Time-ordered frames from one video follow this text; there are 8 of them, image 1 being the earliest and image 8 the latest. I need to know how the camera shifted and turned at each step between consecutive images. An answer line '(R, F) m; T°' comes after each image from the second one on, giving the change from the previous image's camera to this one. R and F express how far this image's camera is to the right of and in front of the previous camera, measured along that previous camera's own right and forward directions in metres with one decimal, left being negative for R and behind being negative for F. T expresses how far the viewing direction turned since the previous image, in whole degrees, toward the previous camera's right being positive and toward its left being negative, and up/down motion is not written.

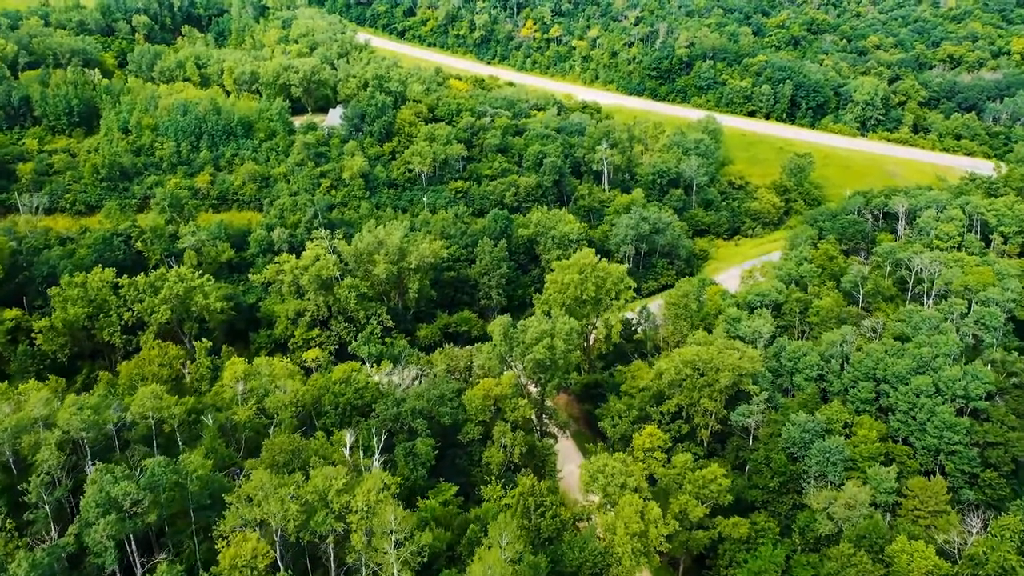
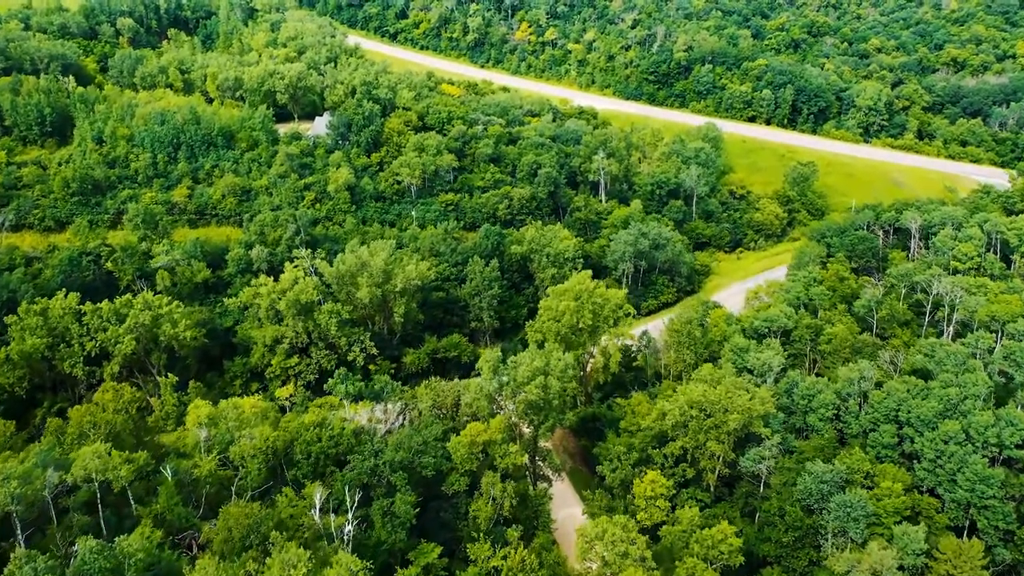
(+0.3, +3.6) m; 0°
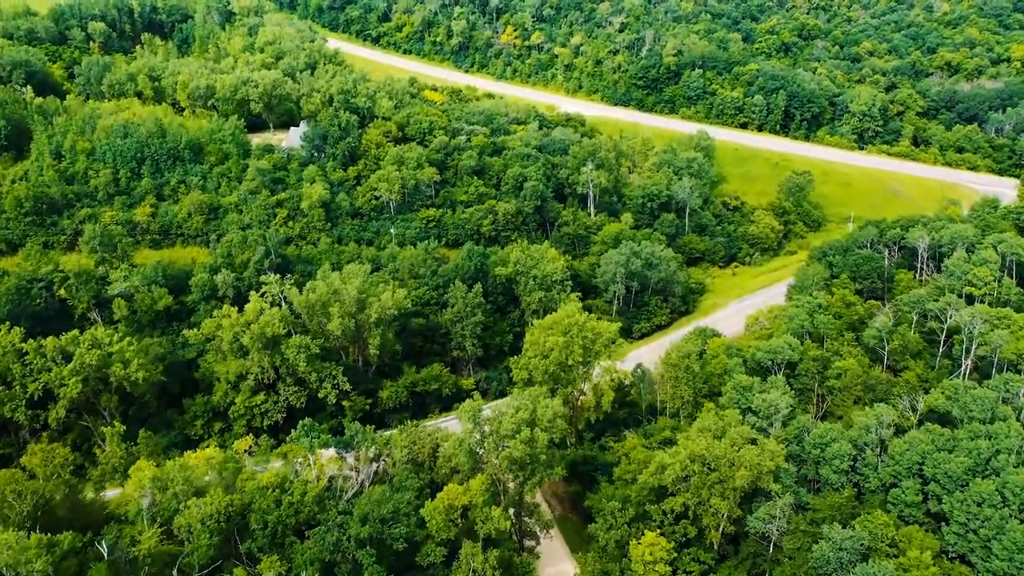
(+0.3, +4.0) m; +1°
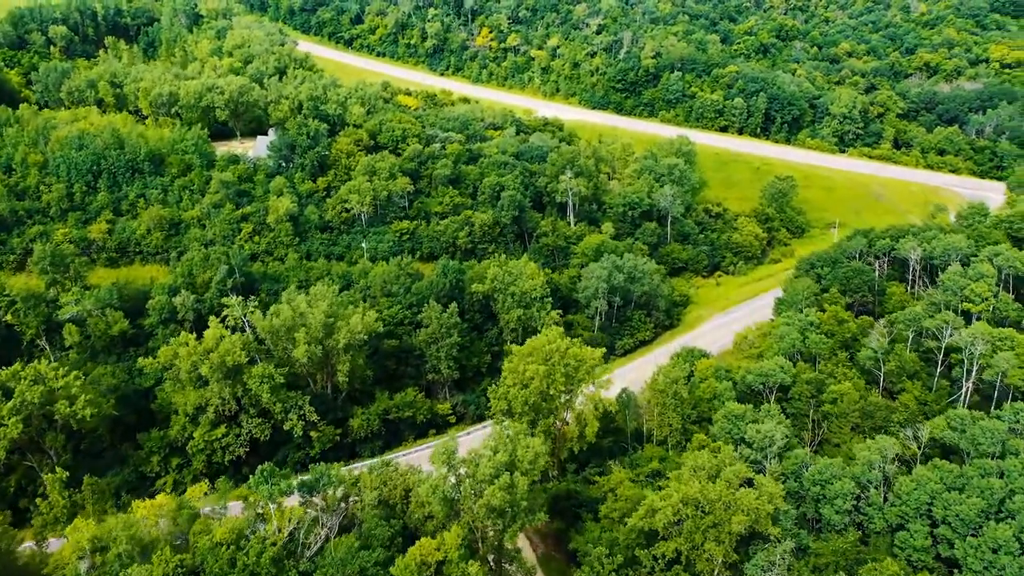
(+0.2, +2.9) m; +1°
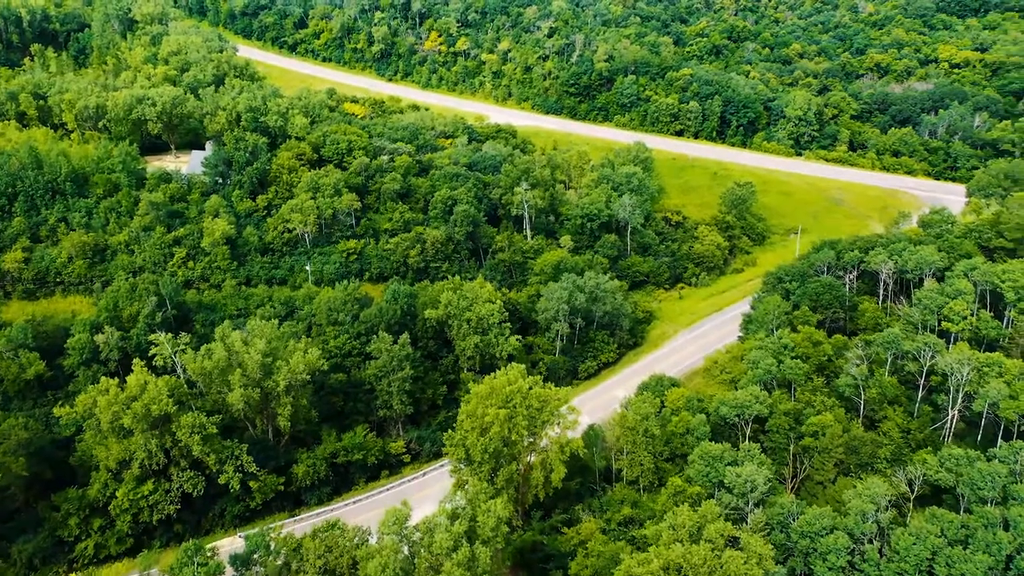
(+0.1, +3.7) m; +3°
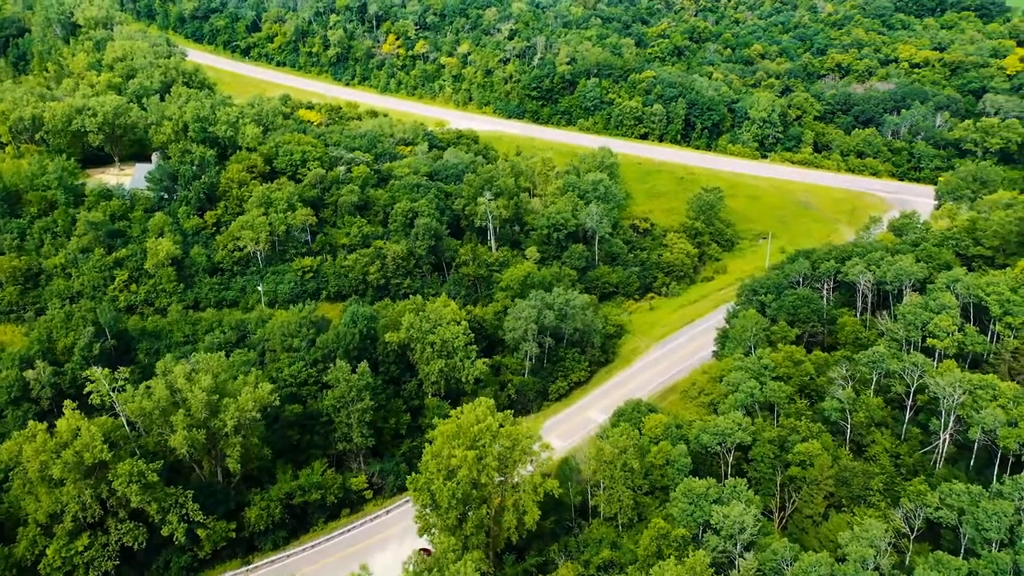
(0.0, +2.9) m; +3°
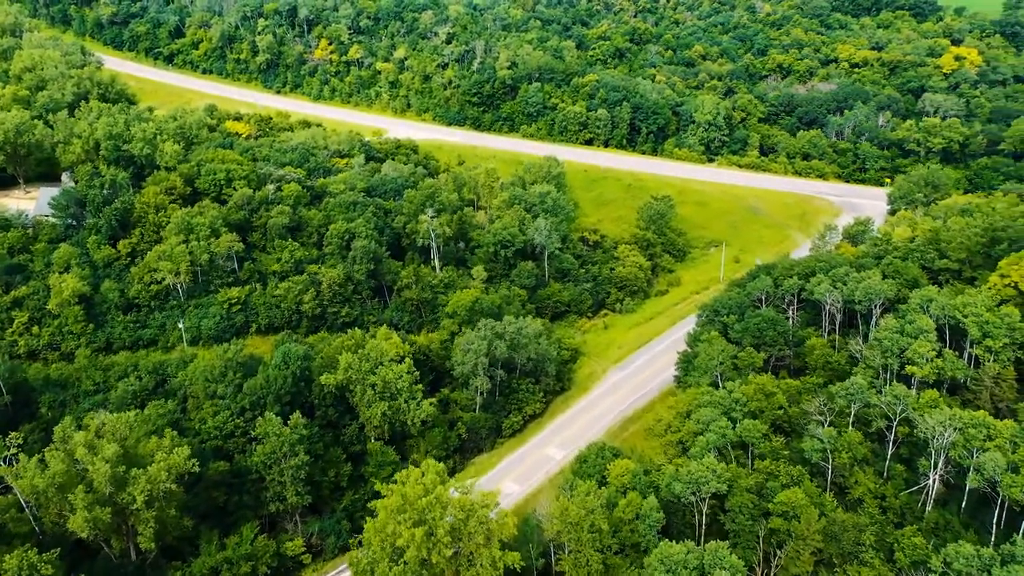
(0.0, +4.3) m; +4°
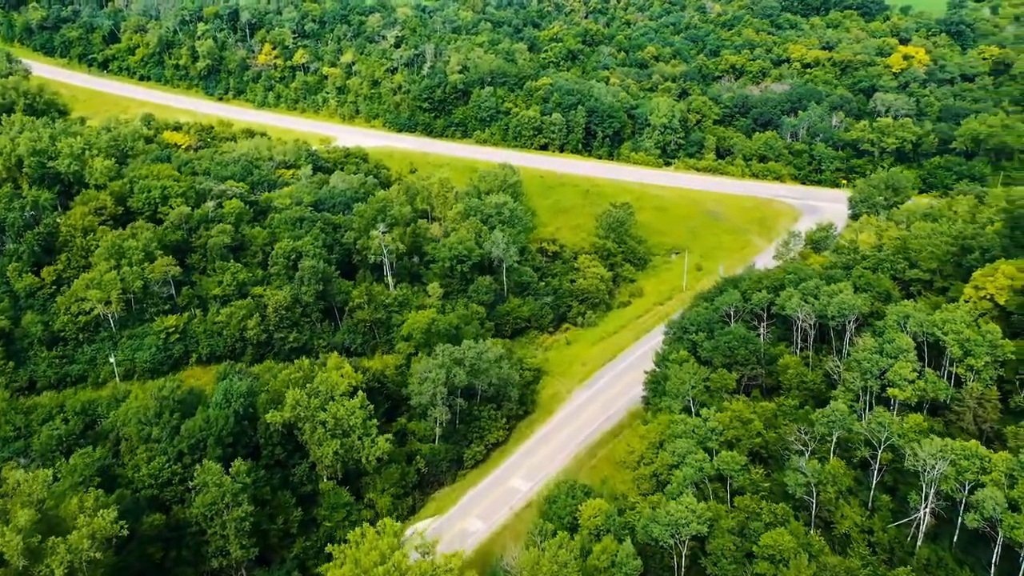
(-0.1, +3.0) m; +3°
